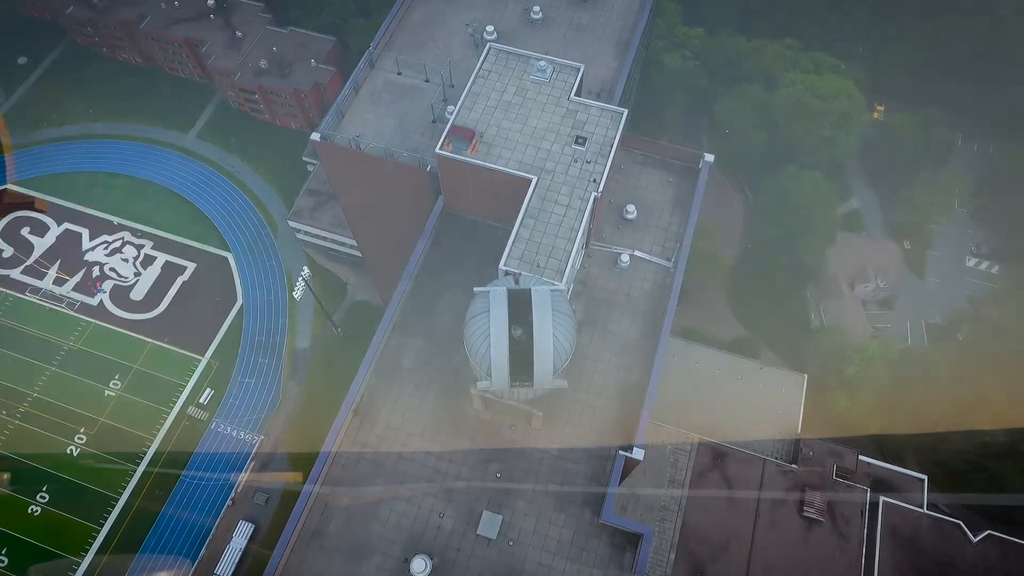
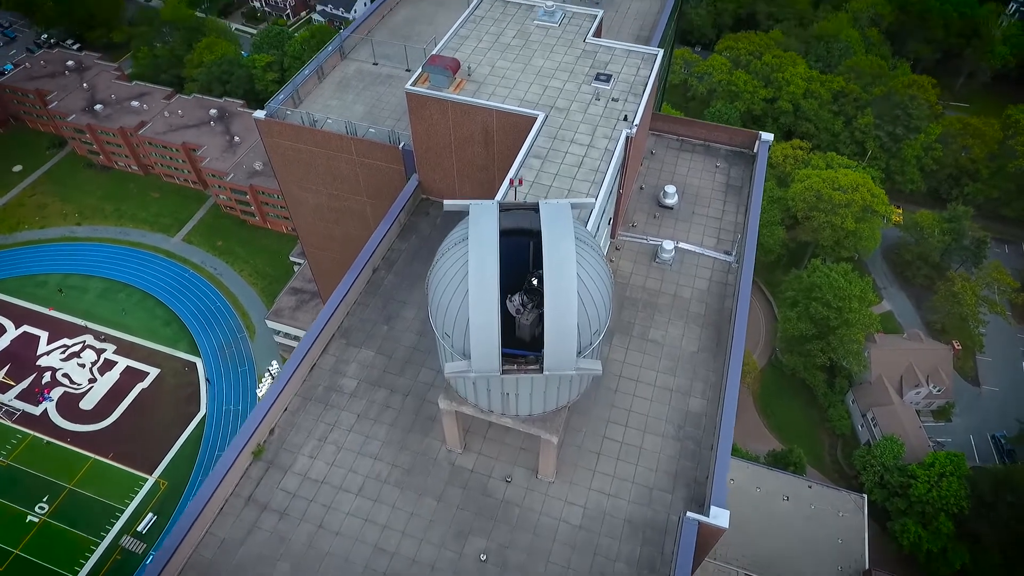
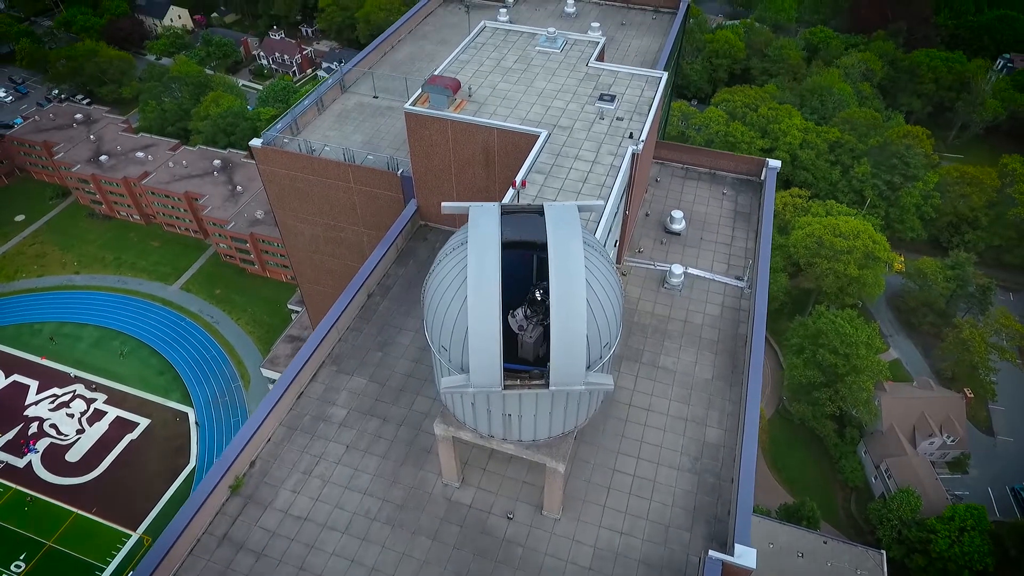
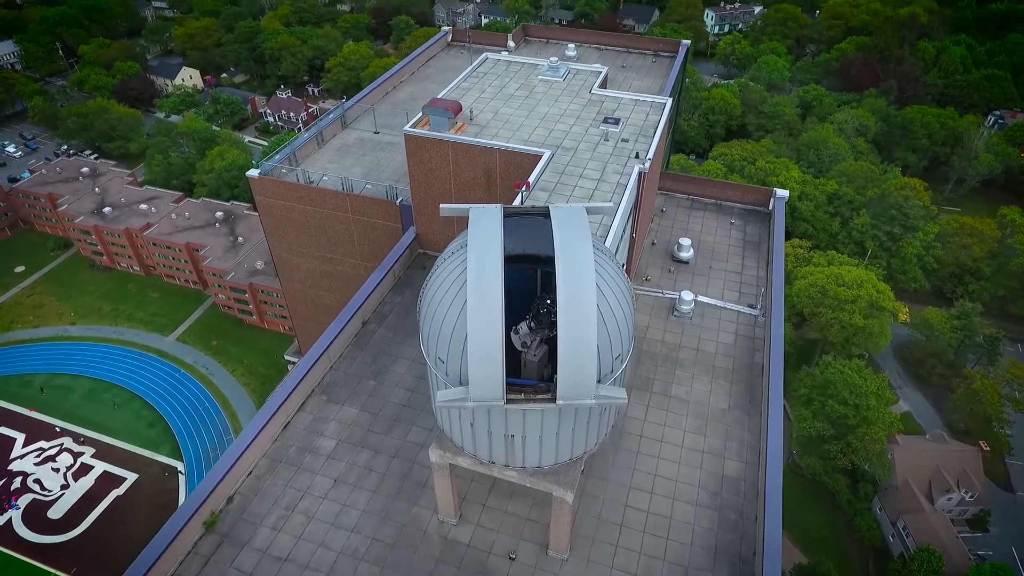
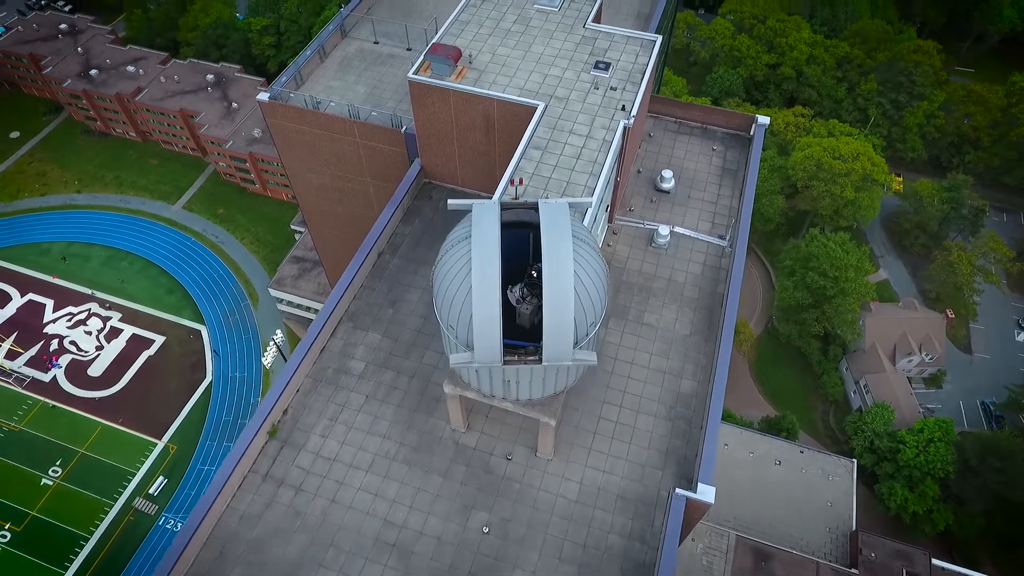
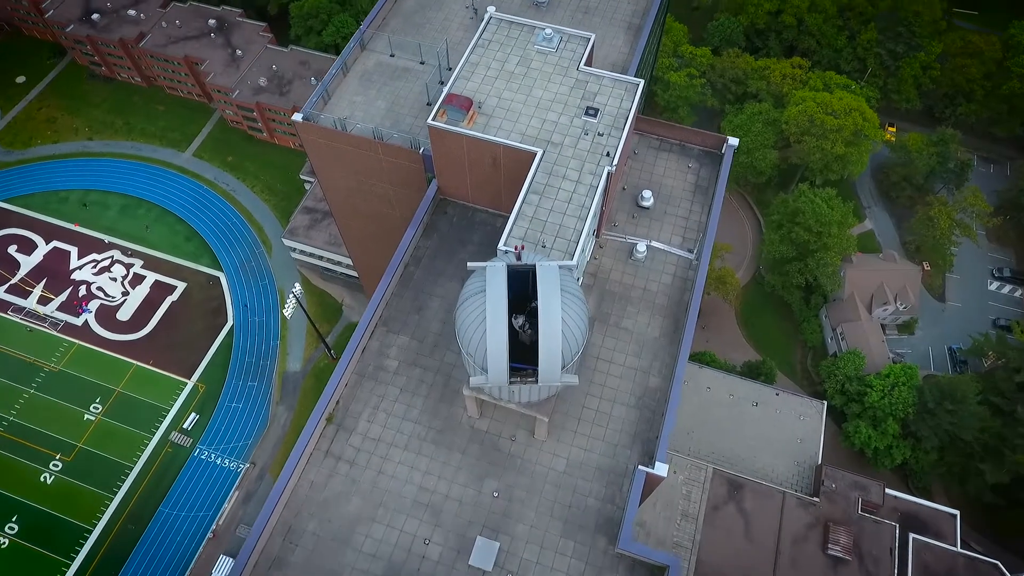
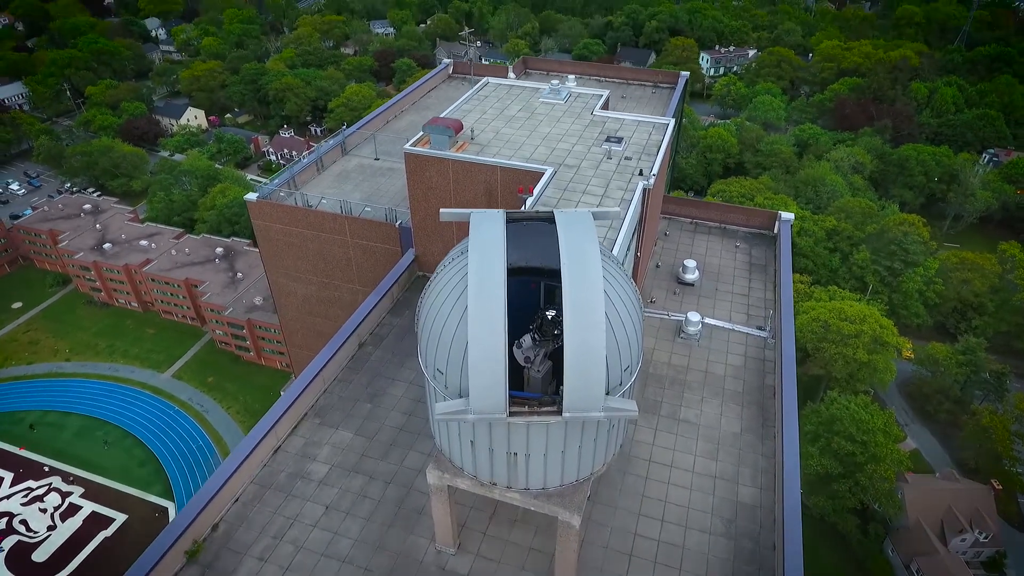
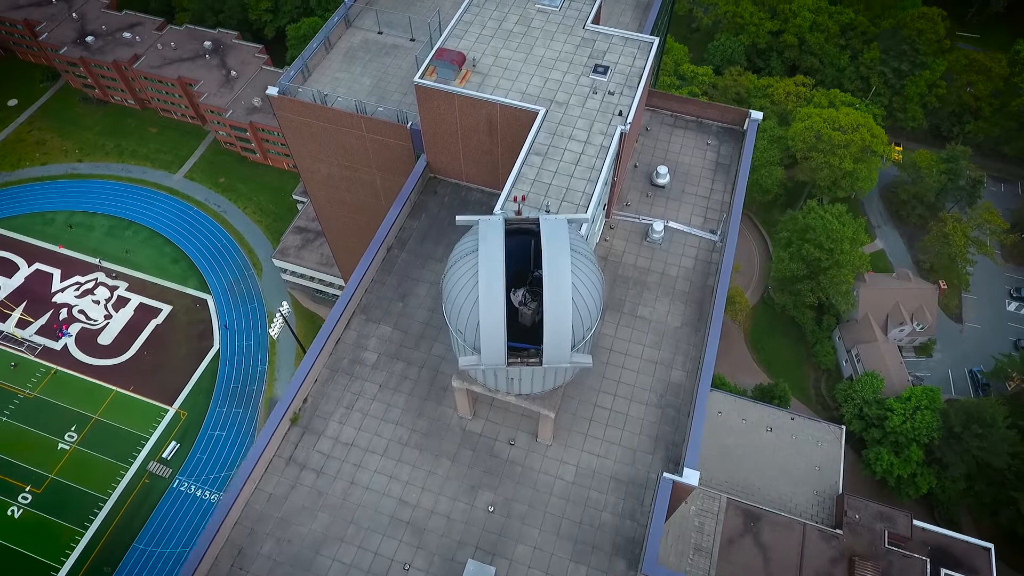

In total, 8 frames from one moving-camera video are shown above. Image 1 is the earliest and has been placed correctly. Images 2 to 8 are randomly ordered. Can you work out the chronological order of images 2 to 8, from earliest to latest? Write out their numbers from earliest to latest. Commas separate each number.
6, 8, 5, 2, 3, 4, 7
